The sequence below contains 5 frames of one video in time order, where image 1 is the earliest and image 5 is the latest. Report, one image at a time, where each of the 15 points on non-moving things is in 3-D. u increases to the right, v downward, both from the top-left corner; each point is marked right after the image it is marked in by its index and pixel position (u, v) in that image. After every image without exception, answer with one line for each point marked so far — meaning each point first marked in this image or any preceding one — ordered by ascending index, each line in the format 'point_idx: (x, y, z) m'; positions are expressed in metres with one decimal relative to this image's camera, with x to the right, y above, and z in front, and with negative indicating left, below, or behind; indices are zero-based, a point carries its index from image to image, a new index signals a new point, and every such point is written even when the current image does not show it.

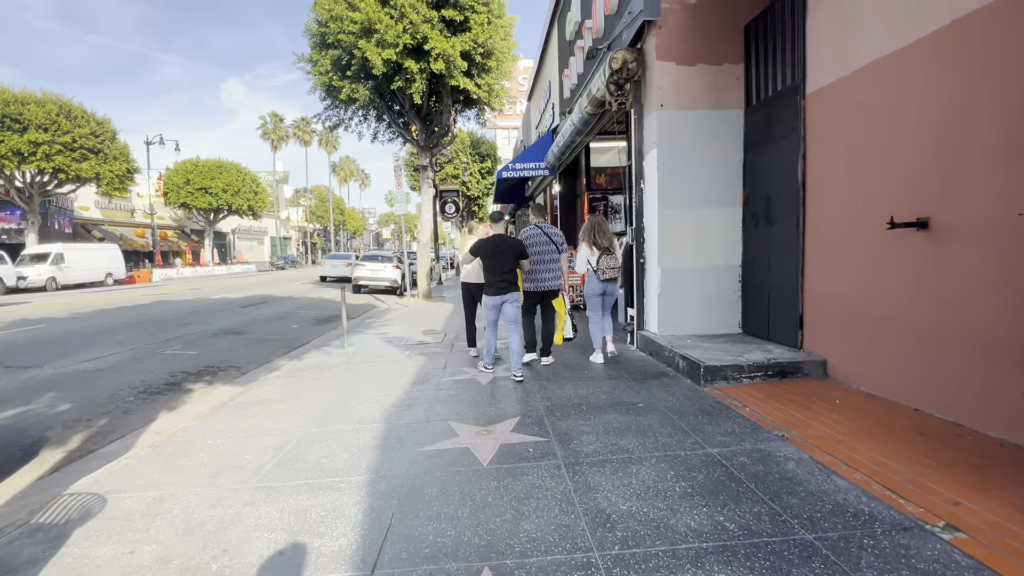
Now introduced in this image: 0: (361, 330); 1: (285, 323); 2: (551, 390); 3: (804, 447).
0: (-2.9, -0.8, +9.8) m
1: (-5.4, -0.8, +12.0) m
2: (+0.4, -1.0, +4.9) m
3: (+1.9, -1.0, +3.2) m
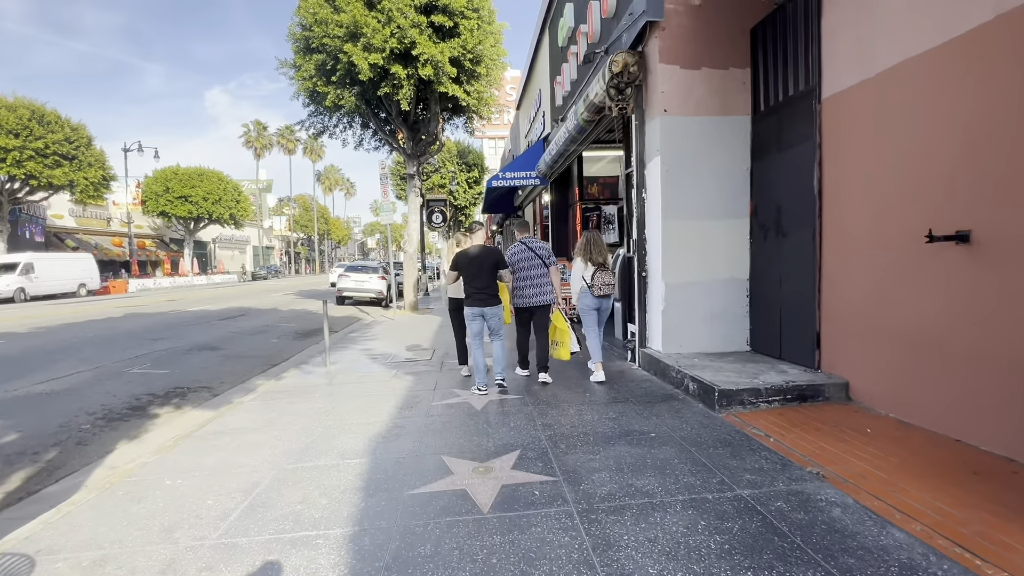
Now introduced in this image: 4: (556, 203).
0: (-3.1, -1.1, +9.3) m
1: (-5.6, -1.1, +11.5) m
2: (+0.4, -1.1, +4.5) m
3: (+1.9, -1.1, +2.9) m
4: (+1.1, +2.1, +12.6) m
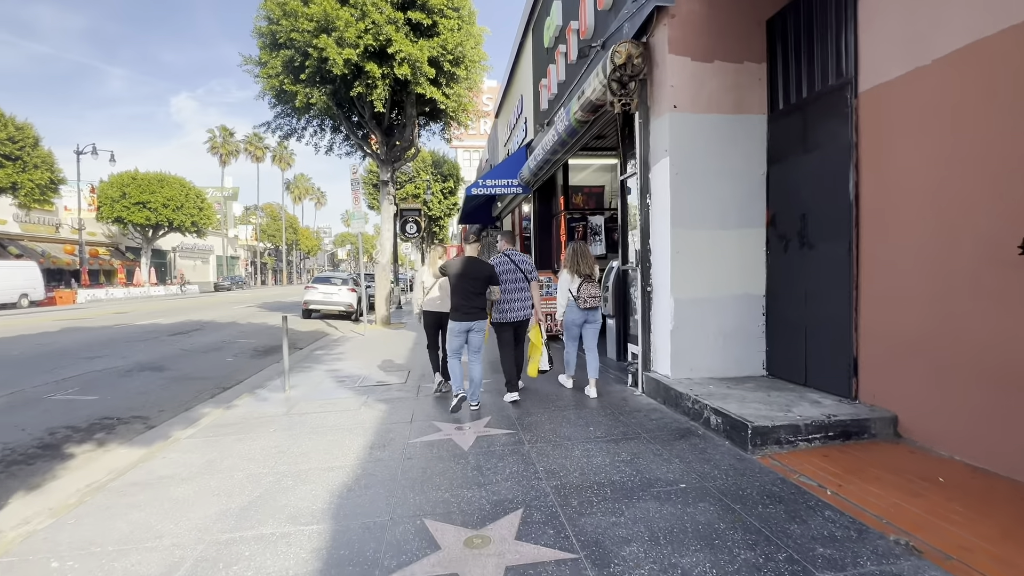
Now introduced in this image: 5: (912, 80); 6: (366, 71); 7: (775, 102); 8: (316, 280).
0: (-3.4, -1.3, +8.4) m
1: (-6.0, -1.4, +10.4) m
2: (+0.3, -1.3, +3.8) m
3: (+2.0, -1.2, +2.2) m
4: (+0.7, +1.8, +12.0) m
5: (+2.9, +1.5, +3.7) m
6: (-3.4, +5.0, +11.7) m
7: (+2.6, +1.9, +5.0) m
8: (-6.8, +0.3, +17.6) m
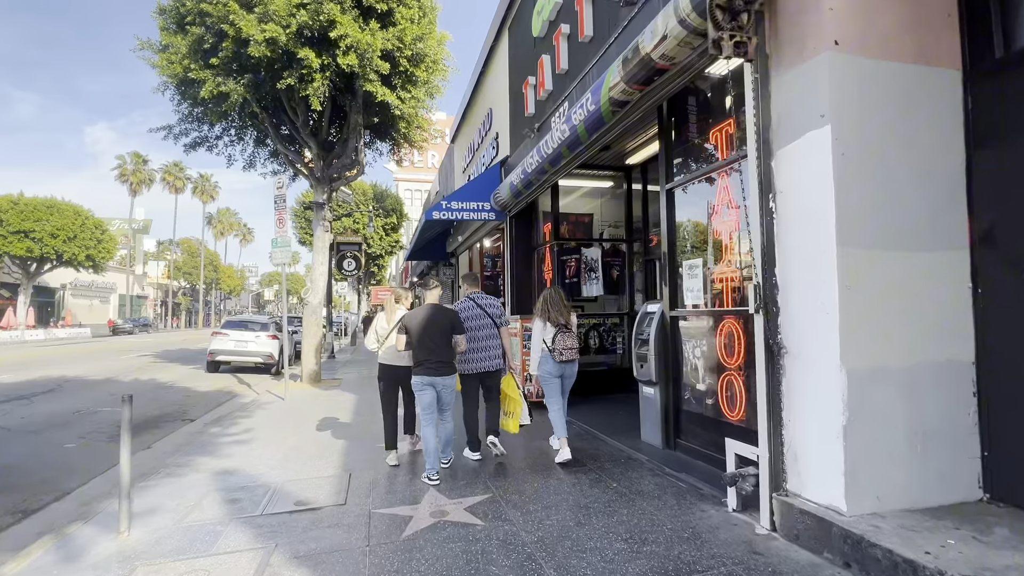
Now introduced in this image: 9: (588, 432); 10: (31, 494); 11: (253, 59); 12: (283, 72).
0: (-3.5, -1.9, +5.4) m
1: (-6.4, -2.1, +7.1) m
2: (+0.8, -1.5, +1.3) m
3: (+2.6, -1.4, 0.0) m
4: (+0.1, +0.9, +9.7) m
5: (+3.4, +1.3, +1.8) m
6: (-3.9, +4.2, +9.2) m
7: (+2.9, +1.5, +3.1) m
8: (-8.0, -1.0, +14.2) m
9: (+0.9, -1.8, +6.1) m
10: (-4.6, -2.0, +4.9) m
11: (-4.6, +4.1, +9.0) m
12: (-4.2, +4.0, +9.3) m
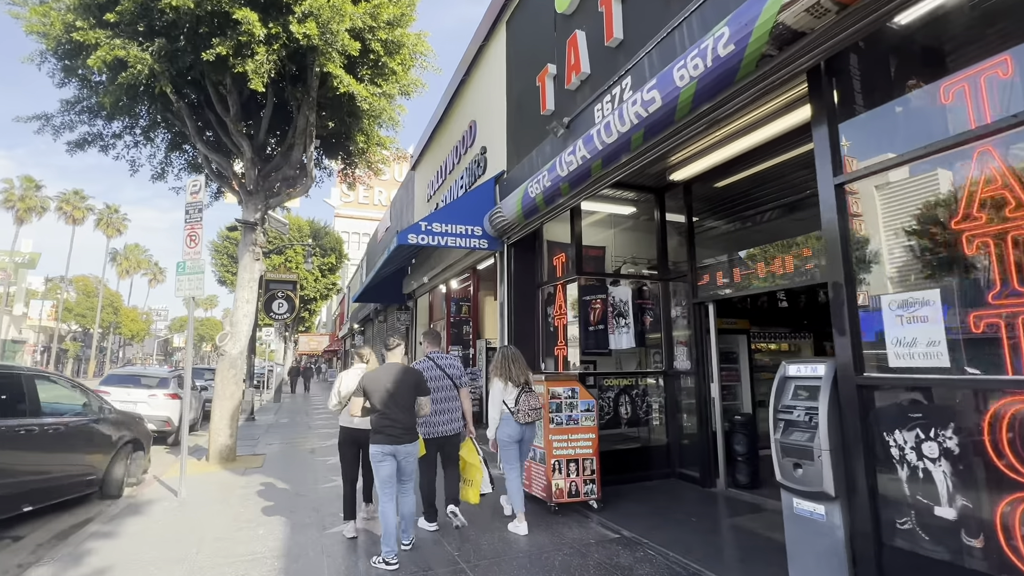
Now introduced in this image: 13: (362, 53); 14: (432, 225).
0: (-3.0, -2.1, +2.6) m
1: (-6.1, -2.4, +3.9) m
2: (+1.8, -1.4, -0.9) m
3: (+3.8, -1.2, -1.9) m
4: (0.0, +0.1, +7.6) m
5: (+4.3, +1.2, +0.3) m
6: (-3.8, +3.6, +6.9) m
7: (+3.7, +1.3, +1.5) m
8: (-8.6, -2.0, +10.8) m
9: (+1.3, -2.2, +3.9) m
10: (-4.1, -2.1, +1.9) m
11: (-4.5, +3.6, +6.6) m
12: (-4.1, +3.4, +6.9) m
13: (-2.4, +3.7, +8.1) m
14: (-1.1, +0.9, +7.3) m
